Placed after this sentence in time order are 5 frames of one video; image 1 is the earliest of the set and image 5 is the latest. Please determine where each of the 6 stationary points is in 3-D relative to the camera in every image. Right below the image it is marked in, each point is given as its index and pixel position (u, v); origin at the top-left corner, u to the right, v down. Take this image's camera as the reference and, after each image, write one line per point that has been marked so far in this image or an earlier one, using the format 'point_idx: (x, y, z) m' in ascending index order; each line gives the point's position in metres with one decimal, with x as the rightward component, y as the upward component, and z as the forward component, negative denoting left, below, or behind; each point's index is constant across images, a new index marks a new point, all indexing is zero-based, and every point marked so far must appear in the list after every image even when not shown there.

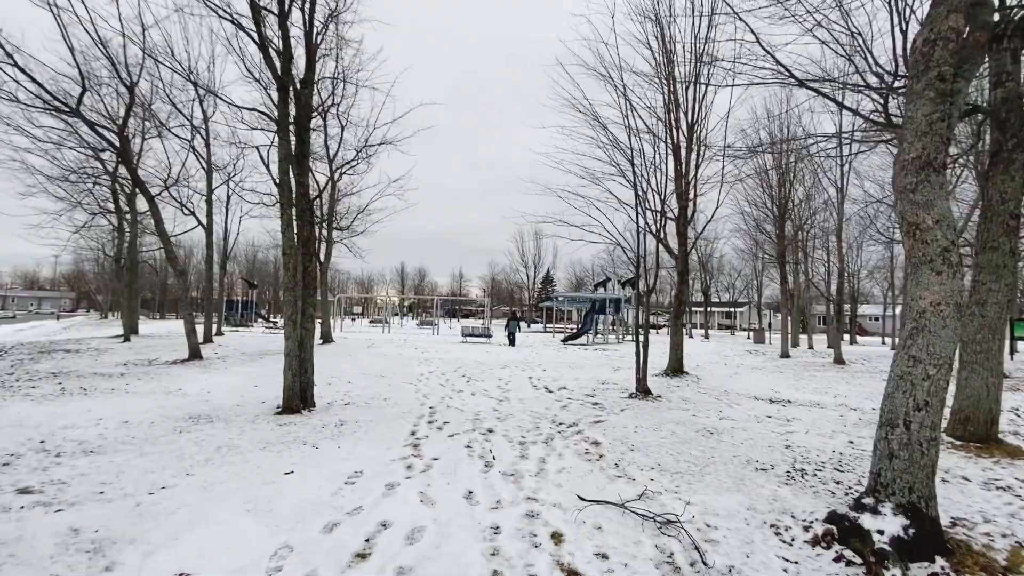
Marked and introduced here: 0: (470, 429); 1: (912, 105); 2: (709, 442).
0: (-0.5, -1.6, +6.2) m
1: (+2.7, +1.2, +3.6) m
2: (+2.1, -1.6, +5.8) m
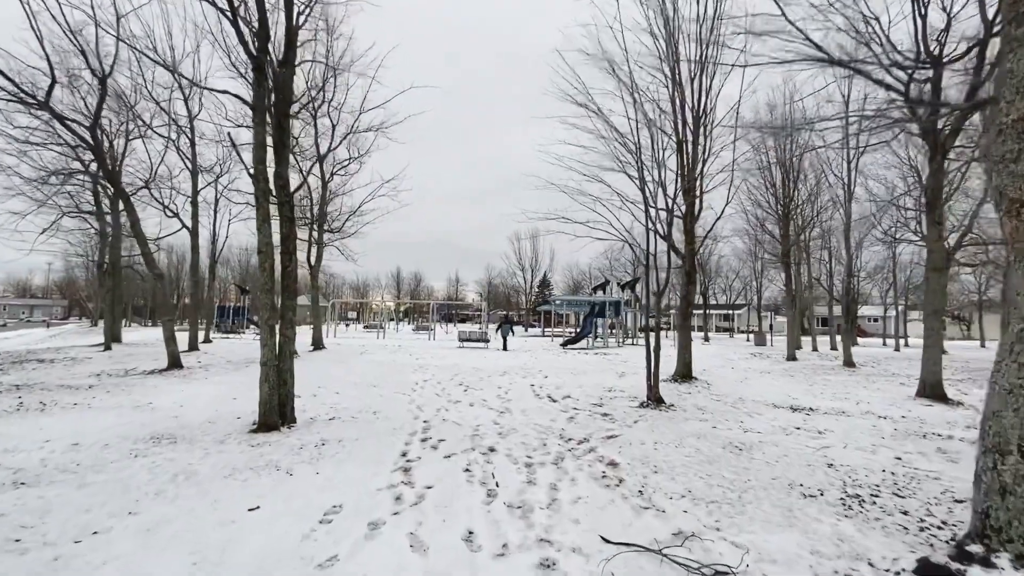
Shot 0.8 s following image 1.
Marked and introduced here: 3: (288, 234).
0: (-0.4, -1.6, +5.5) m
1: (+2.7, +1.2, +2.9) m
2: (+2.1, -1.6, +5.1) m
3: (-2.7, +0.7, +6.6) m
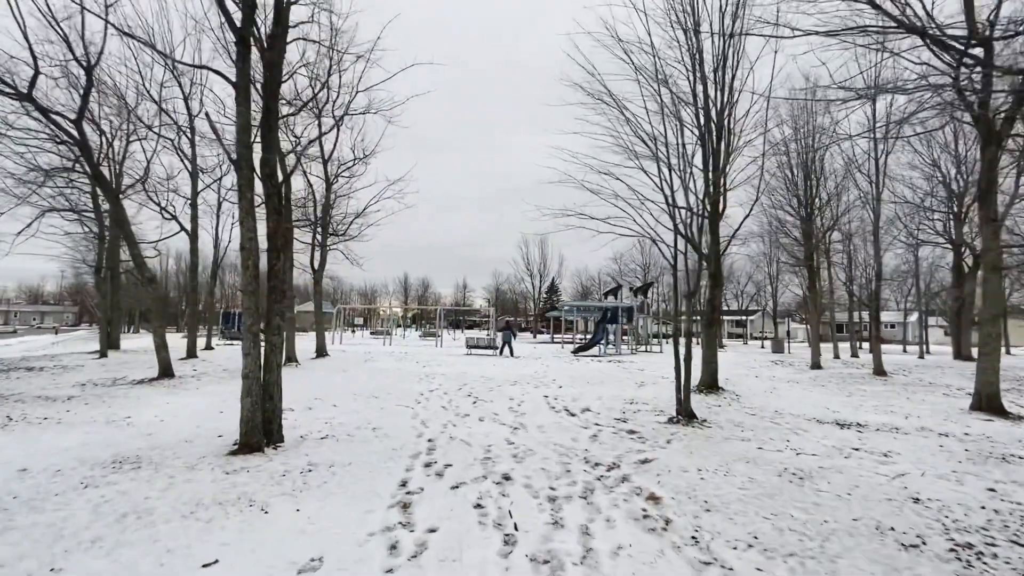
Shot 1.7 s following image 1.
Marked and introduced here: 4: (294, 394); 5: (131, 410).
0: (-0.3, -1.6, +4.7) m
1: (+2.8, +1.3, +2.1) m
2: (+2.3, -1.6, +4.2) m
3: (-2.5, +0.6, +5.8) m
4: (-3.6, -1.8, +9.0) m
5: (-5.4, -1.7, +7.7) m
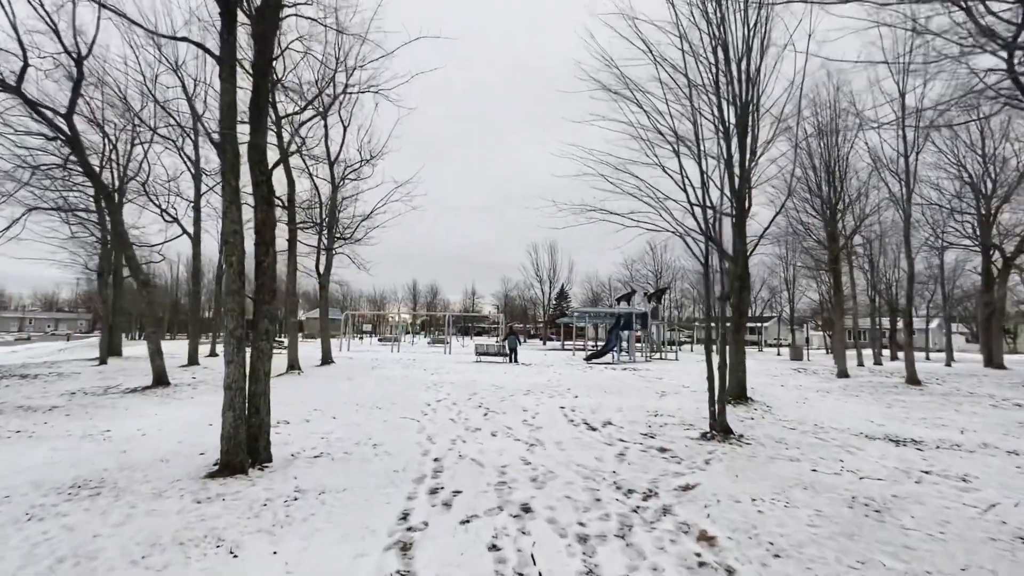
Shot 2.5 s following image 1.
0: (-0.1, -1.6, +4.0) m
1: (+2.9, +1.3, +1.4) m
2: (+2.4, -1.6, +3.5) m
3: (-2.4, +0.6, +5.2) m
4: (-3.4, -1.8, +8.4) m
5: (-5.2, -1.8, +7.1) m
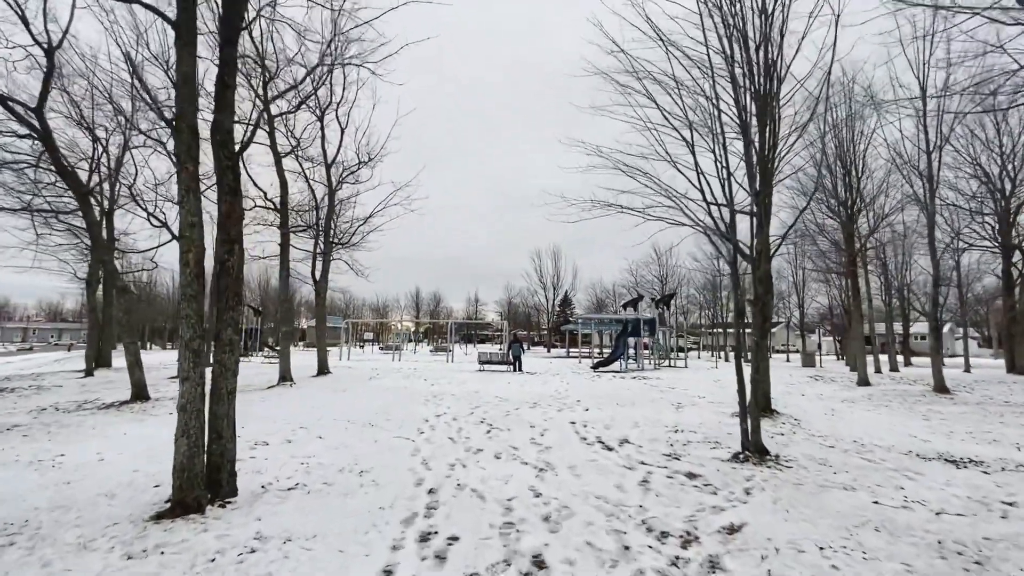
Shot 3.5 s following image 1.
0: (-0.1, -1.6, +3.2) m
1: (+2.9, +1.4, +0.6) m
2: (+2.5, -1.5, +2.7) m
3: (-2.3, +0.6, +4.5) m
4: (-3.3, -1.9, +7.6) m
5: (-5.1, -1.8, +6.3) m
